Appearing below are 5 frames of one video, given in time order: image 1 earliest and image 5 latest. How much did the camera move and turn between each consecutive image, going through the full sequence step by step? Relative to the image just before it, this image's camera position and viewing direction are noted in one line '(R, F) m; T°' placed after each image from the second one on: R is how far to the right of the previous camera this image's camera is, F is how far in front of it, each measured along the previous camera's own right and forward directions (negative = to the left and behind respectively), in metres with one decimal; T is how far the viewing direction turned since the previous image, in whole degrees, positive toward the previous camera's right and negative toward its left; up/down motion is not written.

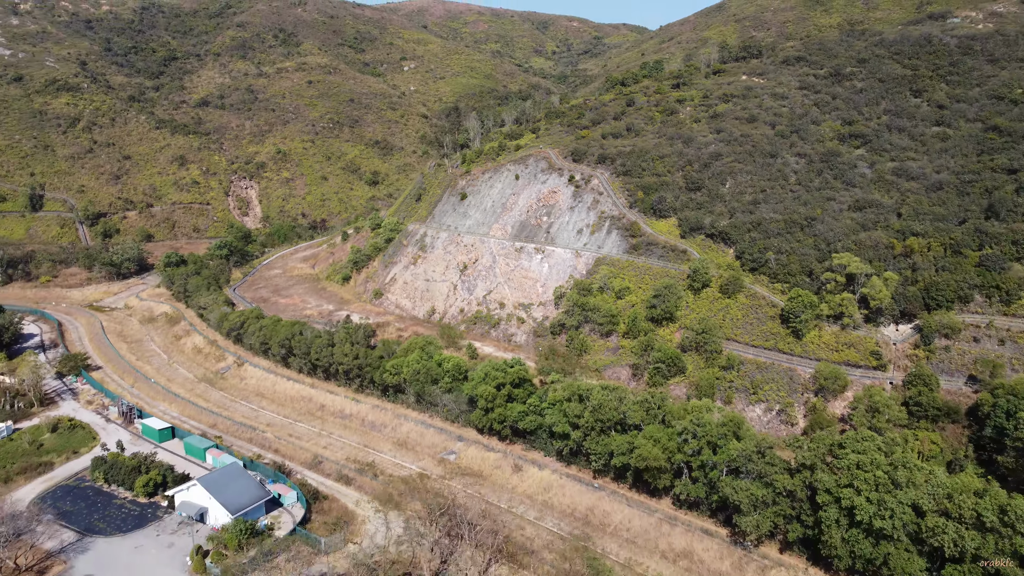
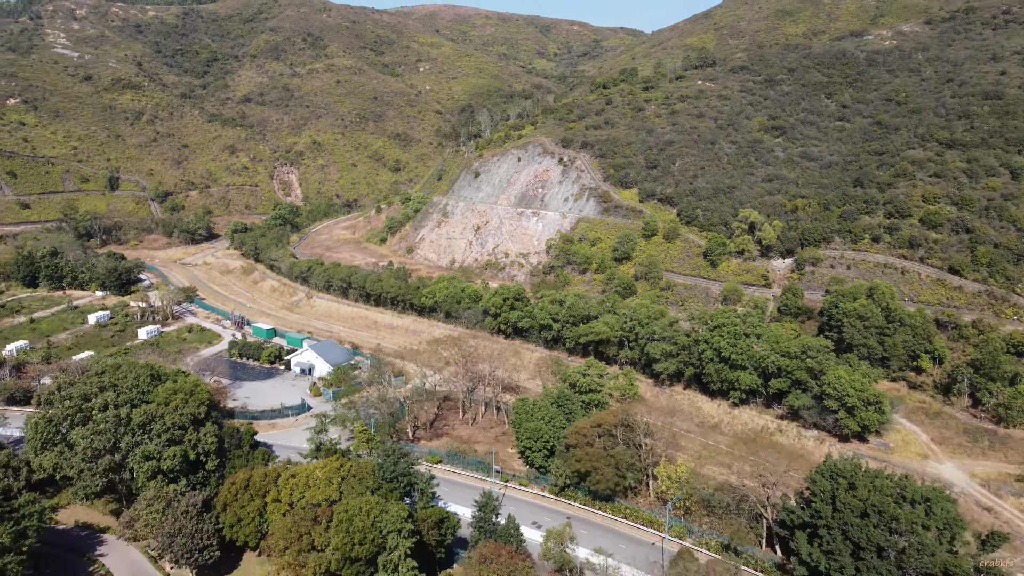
(+0.1, -20.3) m; 0°
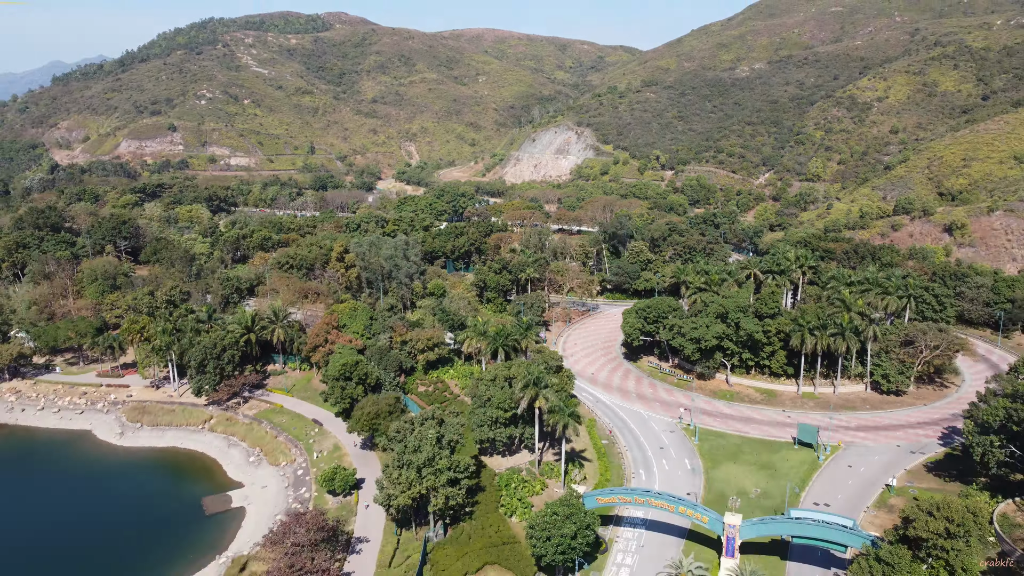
(-4.7, -91.3) m; -1°
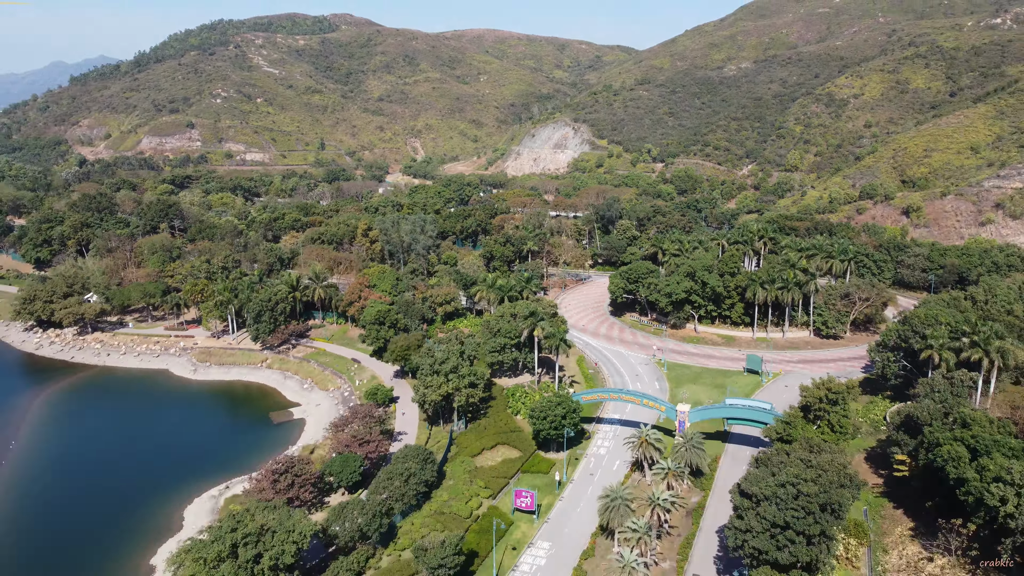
(-0.2, -11.3) m; 0°
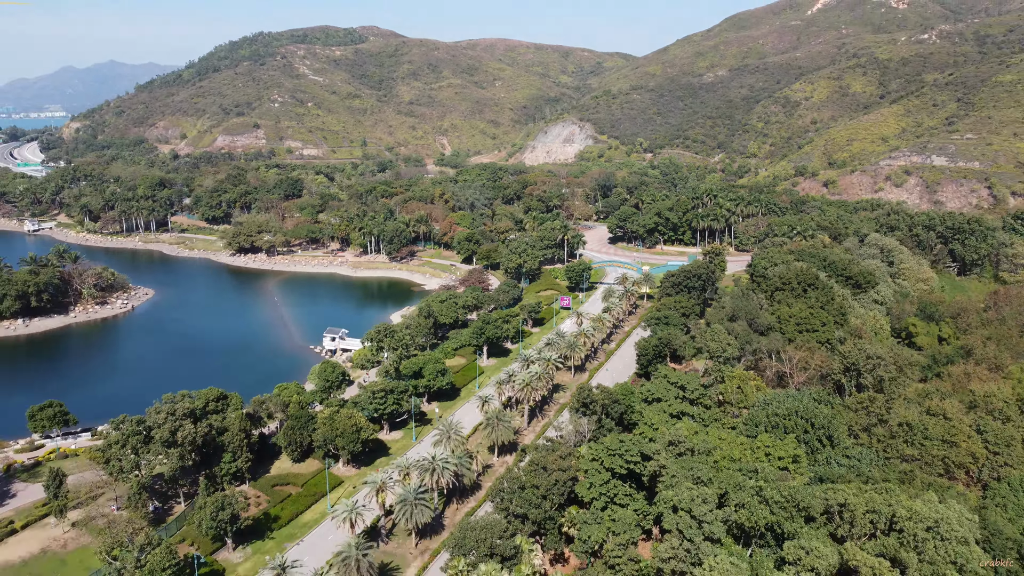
(-3.2, -40.7) m; 0°
